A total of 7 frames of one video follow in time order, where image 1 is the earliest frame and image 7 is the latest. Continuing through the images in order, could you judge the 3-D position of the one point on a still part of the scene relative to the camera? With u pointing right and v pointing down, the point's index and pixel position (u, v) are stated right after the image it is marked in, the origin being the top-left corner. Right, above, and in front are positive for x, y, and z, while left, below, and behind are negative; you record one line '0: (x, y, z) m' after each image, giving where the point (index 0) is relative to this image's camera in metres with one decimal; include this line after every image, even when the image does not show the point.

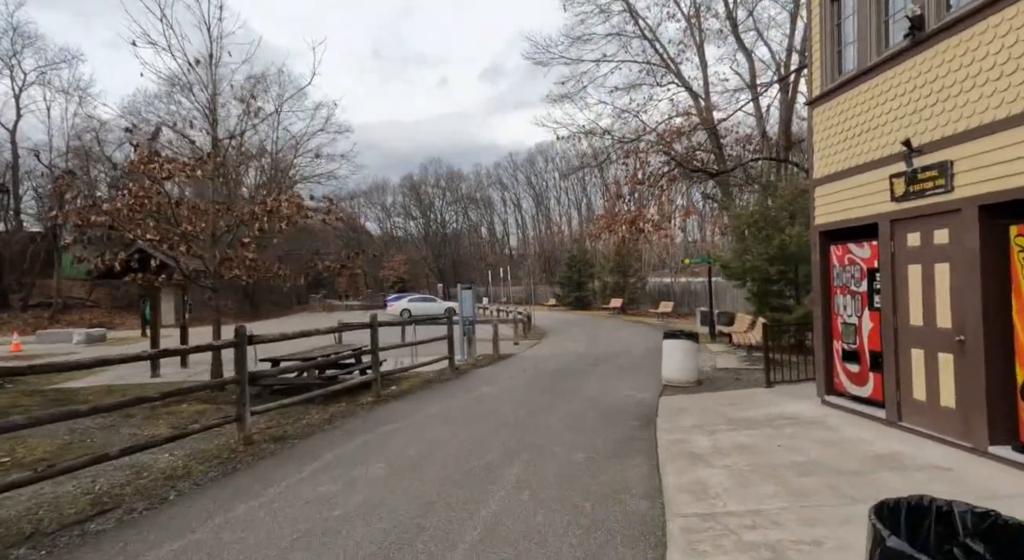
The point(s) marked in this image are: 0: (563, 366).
0: (+1.1, -1.9, +13.9) m
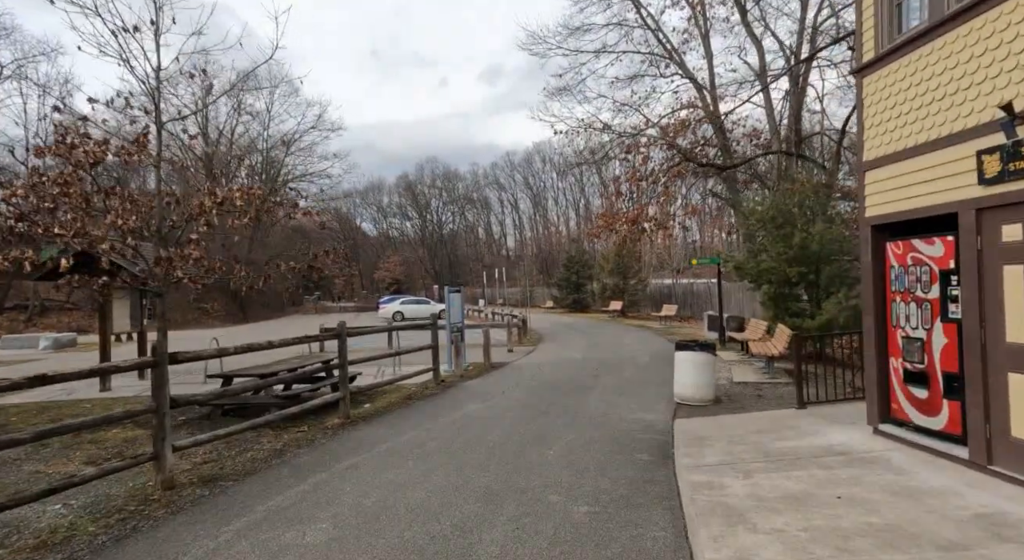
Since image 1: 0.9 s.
0: (+1.0, -1.9, +12.6) m
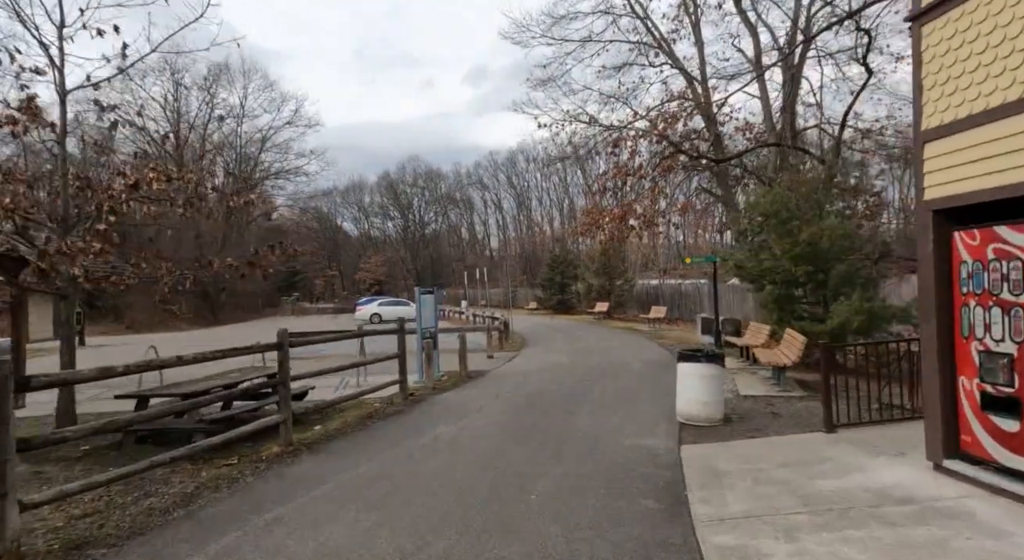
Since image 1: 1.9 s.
0: (+0.6, -1.9, +11.2) m
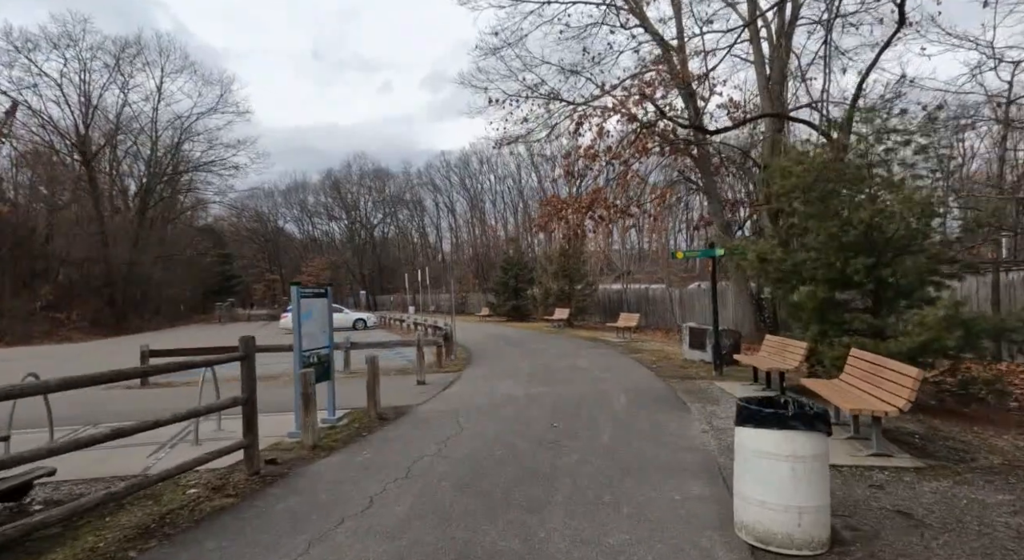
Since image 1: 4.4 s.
0: (-0.2, -1.9, +7.2) m
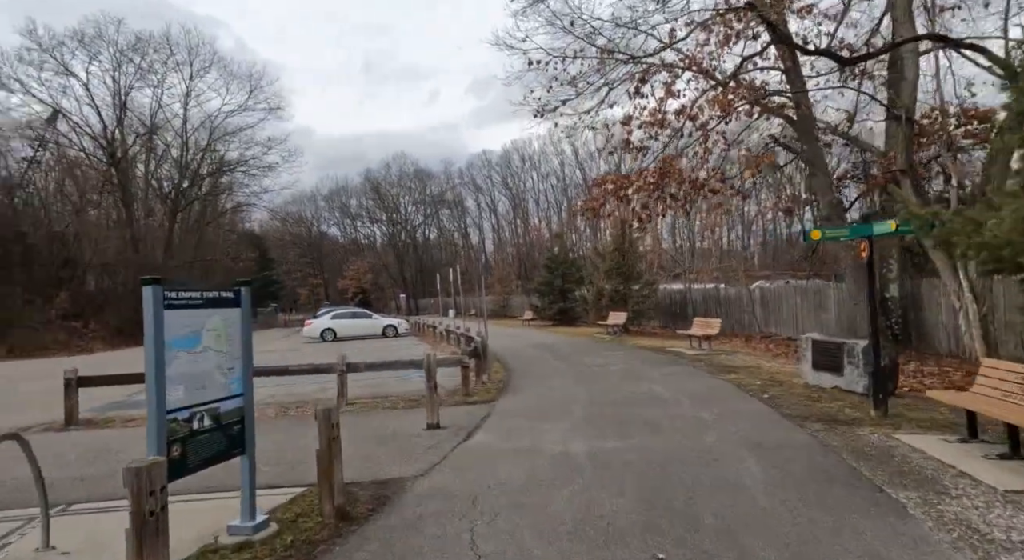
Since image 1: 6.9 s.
0: (+0.1, -1.8, +3.2) m
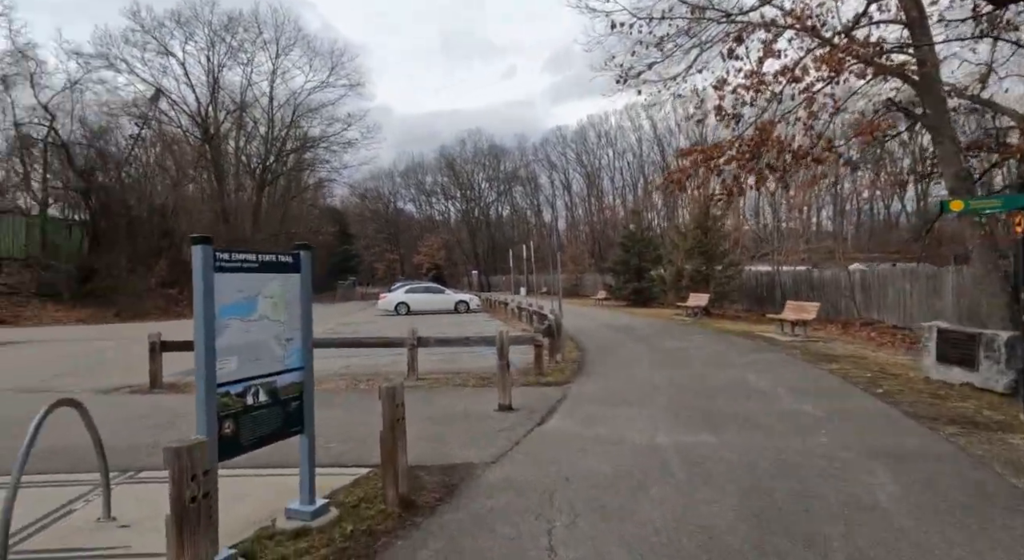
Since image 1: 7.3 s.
0: (+0.5, -1.6, +2.5) m
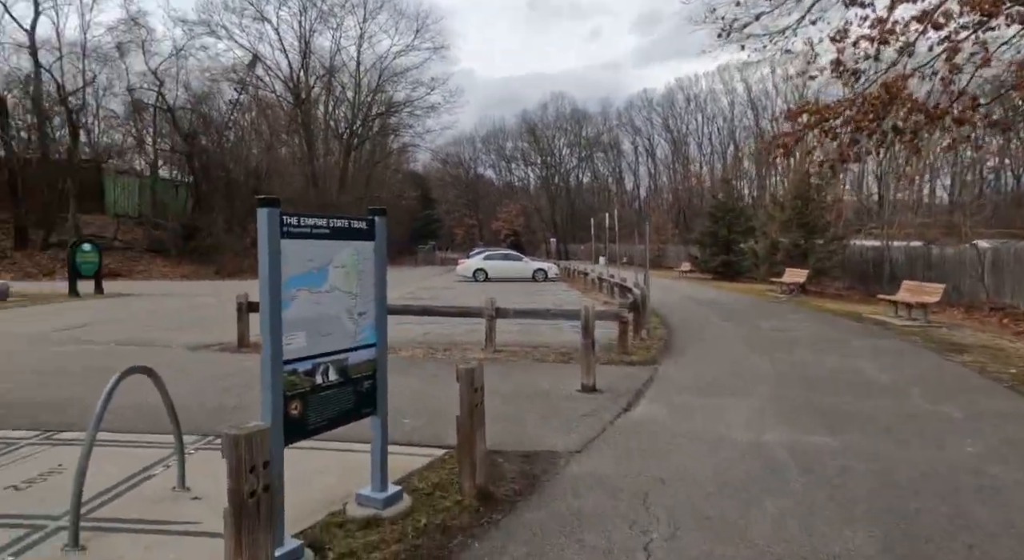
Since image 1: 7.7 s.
0: (+0.8, -1.6, +2.0) m
